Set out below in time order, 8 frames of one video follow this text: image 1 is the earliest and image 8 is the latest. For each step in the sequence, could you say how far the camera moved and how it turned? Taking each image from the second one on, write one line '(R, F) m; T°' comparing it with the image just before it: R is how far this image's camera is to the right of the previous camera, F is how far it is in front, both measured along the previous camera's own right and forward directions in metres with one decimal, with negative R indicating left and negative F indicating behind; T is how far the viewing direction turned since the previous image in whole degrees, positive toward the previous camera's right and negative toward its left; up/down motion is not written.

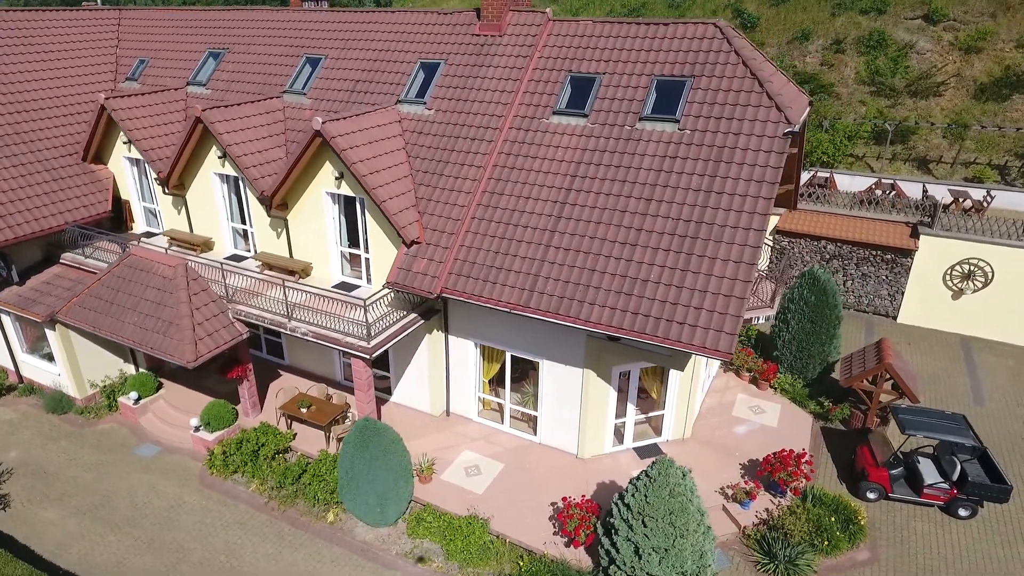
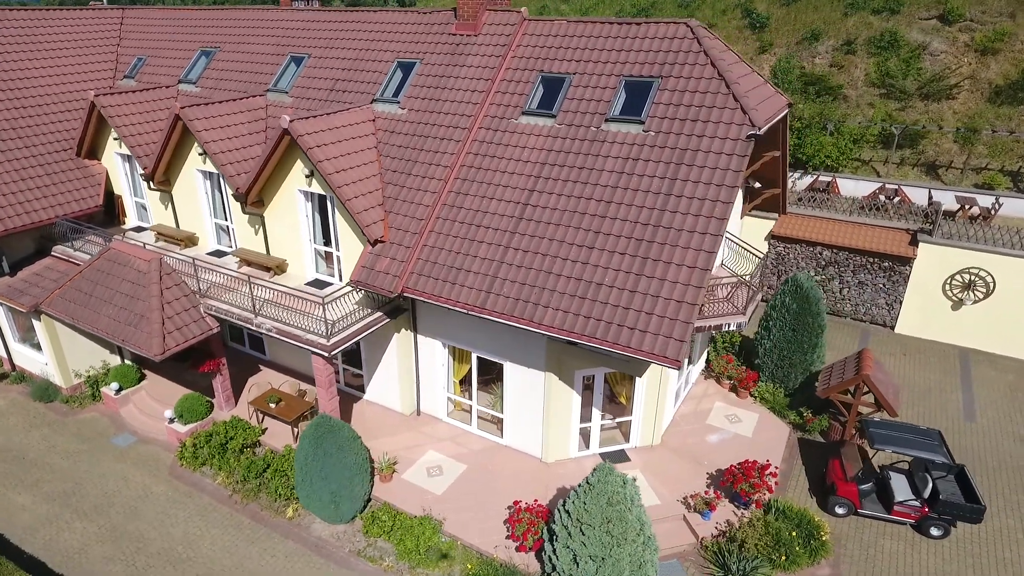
(+1.3, +0.1) m; -2°
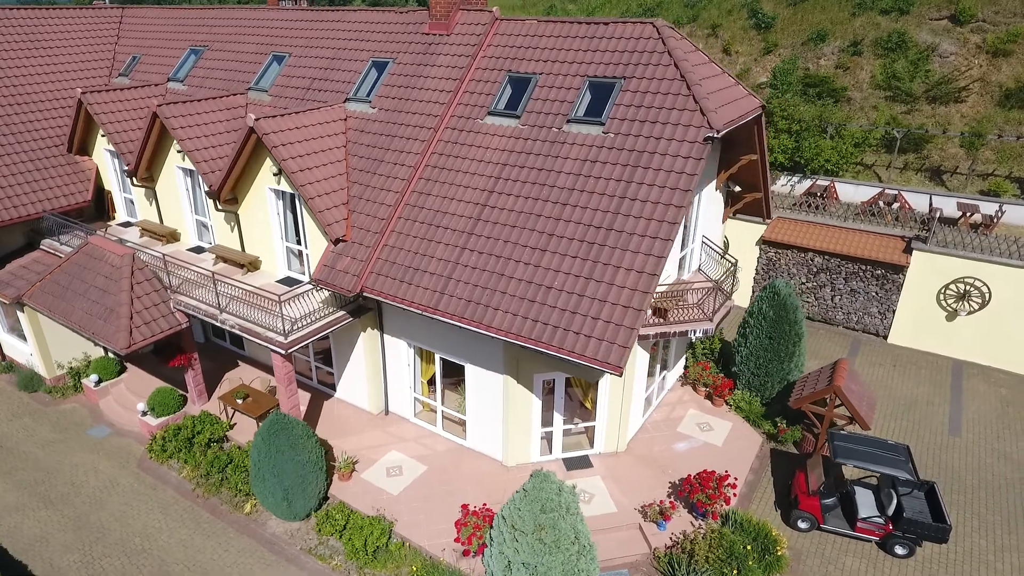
(+1.3, +0.1) m; -2°
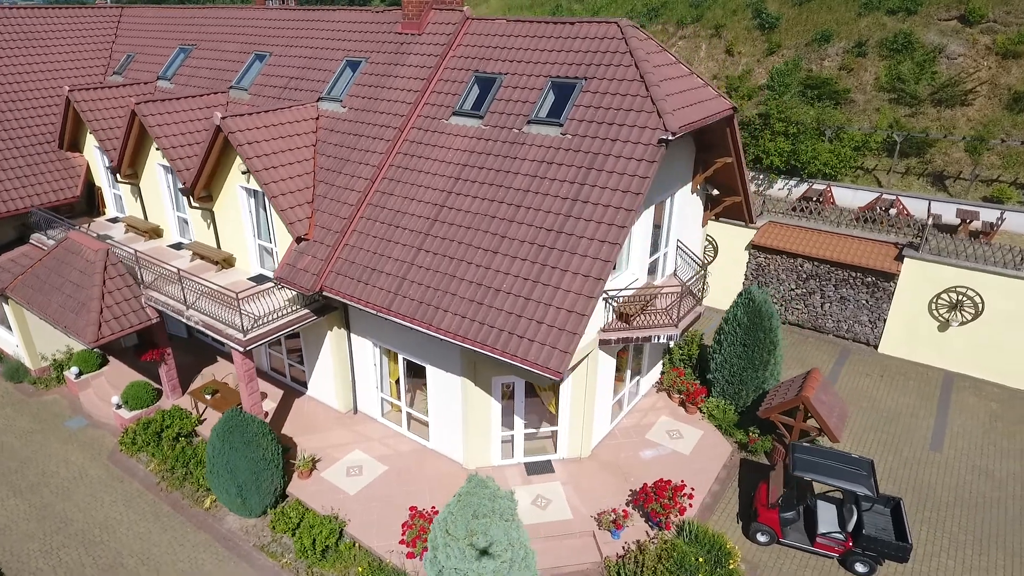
(+1.2, +0.1) m; -2°
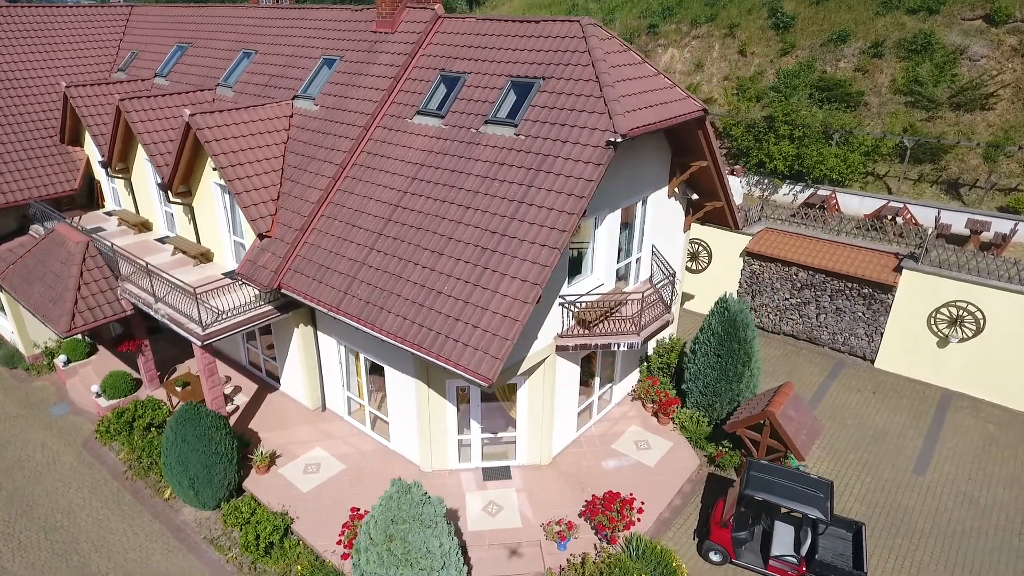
(+1.5, +0.2) m; -3°
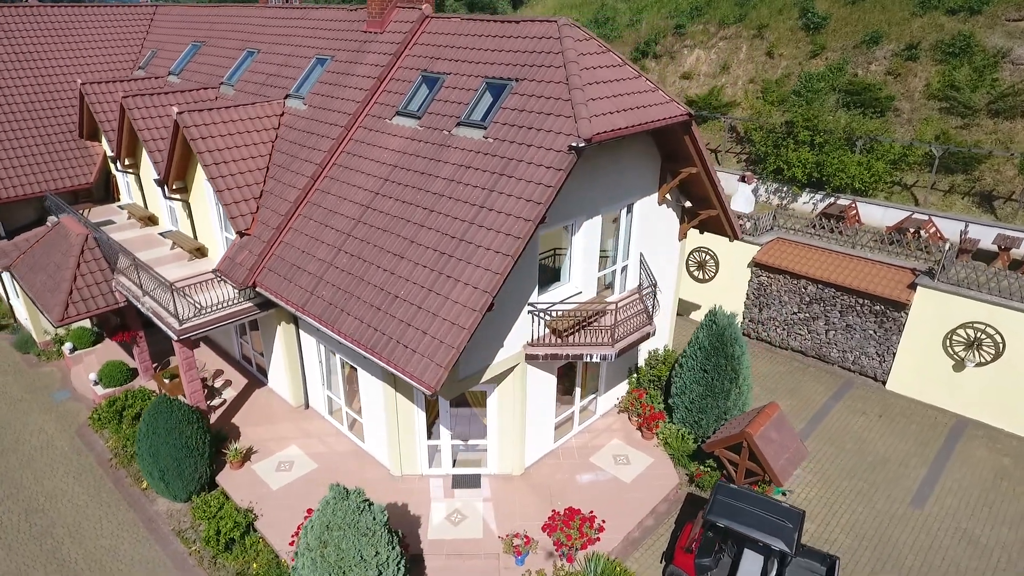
(+1.3, +0.3) m; -4°
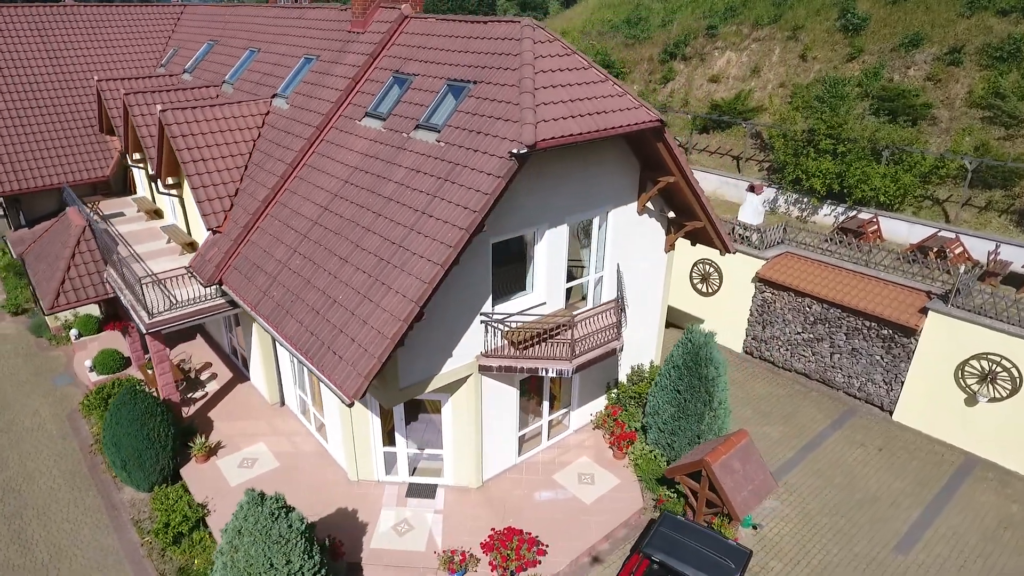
(+1.7, +0.4) m; -5°
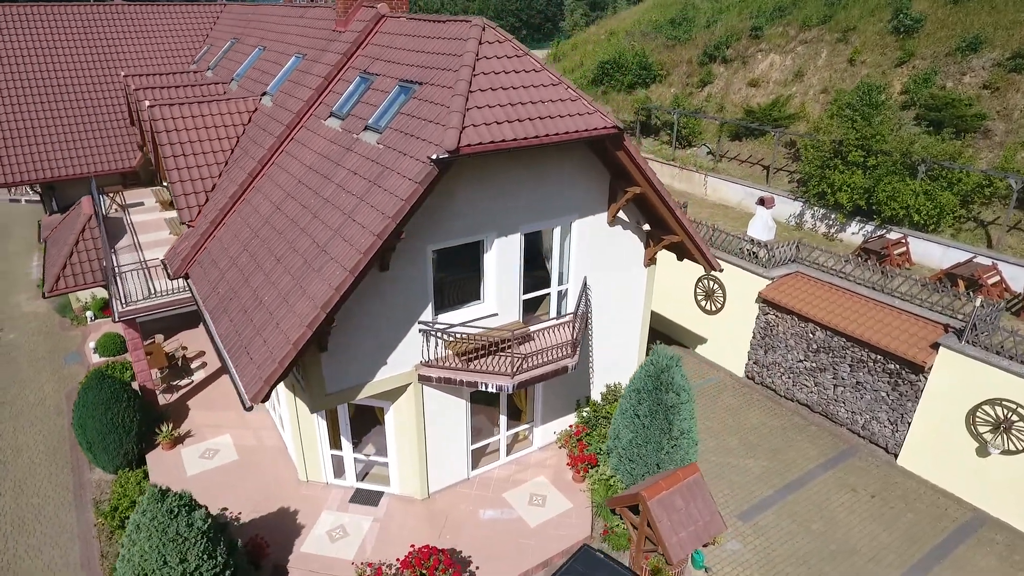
(+2.1, +0.6) m; -6°
